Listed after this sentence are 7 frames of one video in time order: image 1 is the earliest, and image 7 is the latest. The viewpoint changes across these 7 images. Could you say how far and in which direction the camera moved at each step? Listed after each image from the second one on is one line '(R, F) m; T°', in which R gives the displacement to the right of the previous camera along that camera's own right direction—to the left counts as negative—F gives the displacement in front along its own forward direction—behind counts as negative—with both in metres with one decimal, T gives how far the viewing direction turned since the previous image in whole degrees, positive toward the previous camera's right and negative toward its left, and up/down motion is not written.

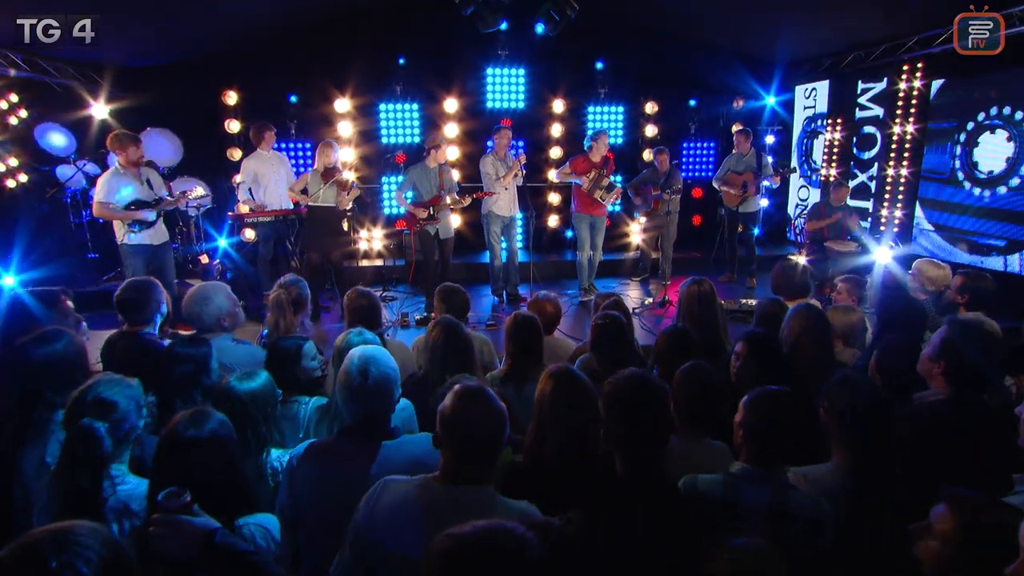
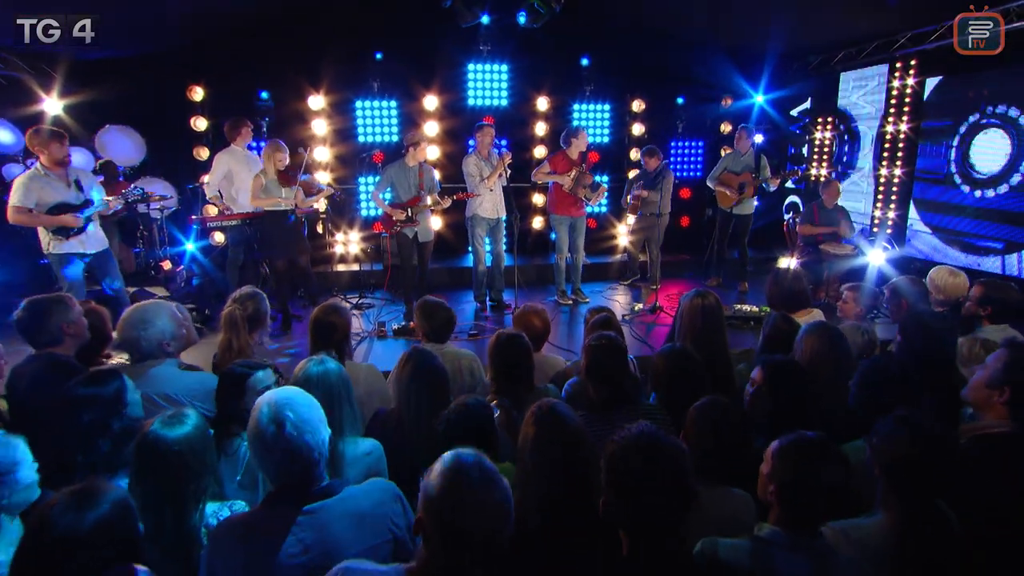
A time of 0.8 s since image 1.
(0.0, +0.3) m; +2°
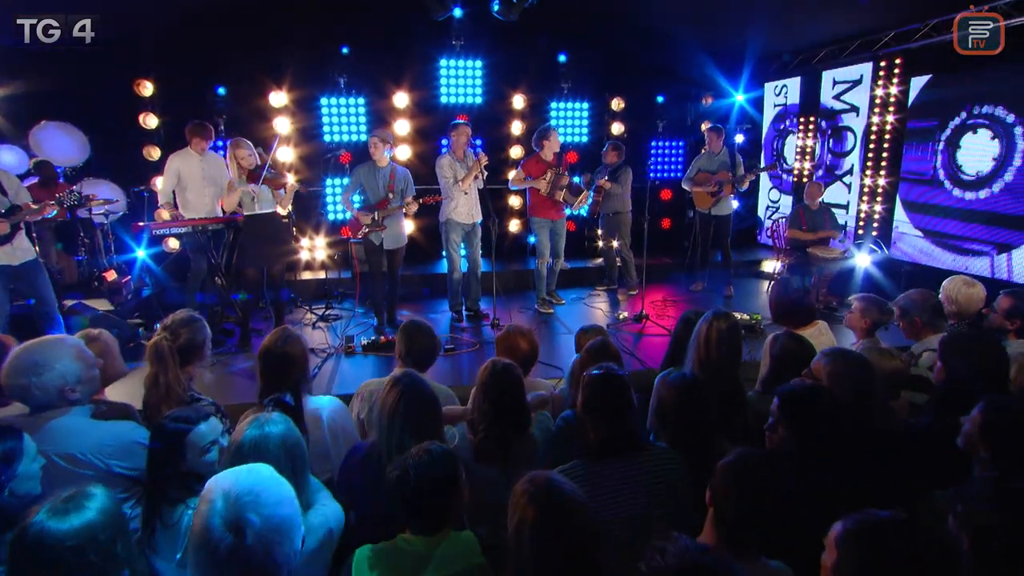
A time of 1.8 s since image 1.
(0.0, +0.4) m; +3°
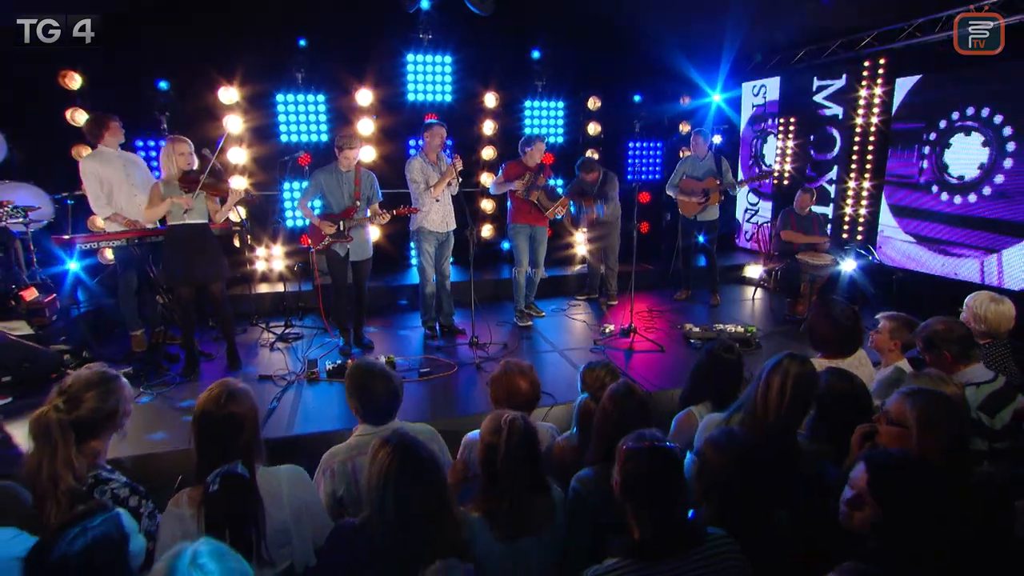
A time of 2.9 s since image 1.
(-0.1, +0.5) m; +4°
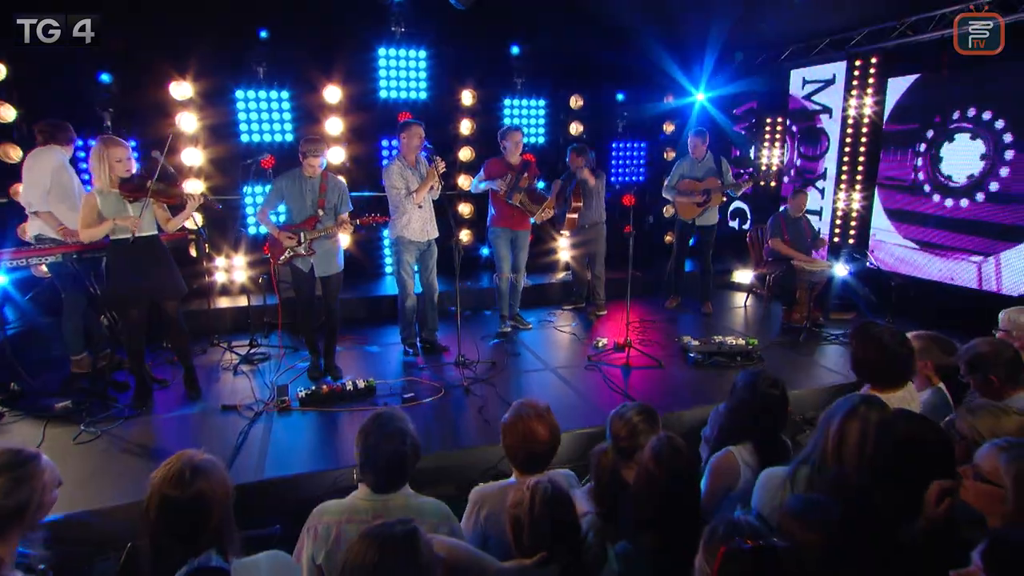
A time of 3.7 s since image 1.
(-0.2, +0.4) m; +3°
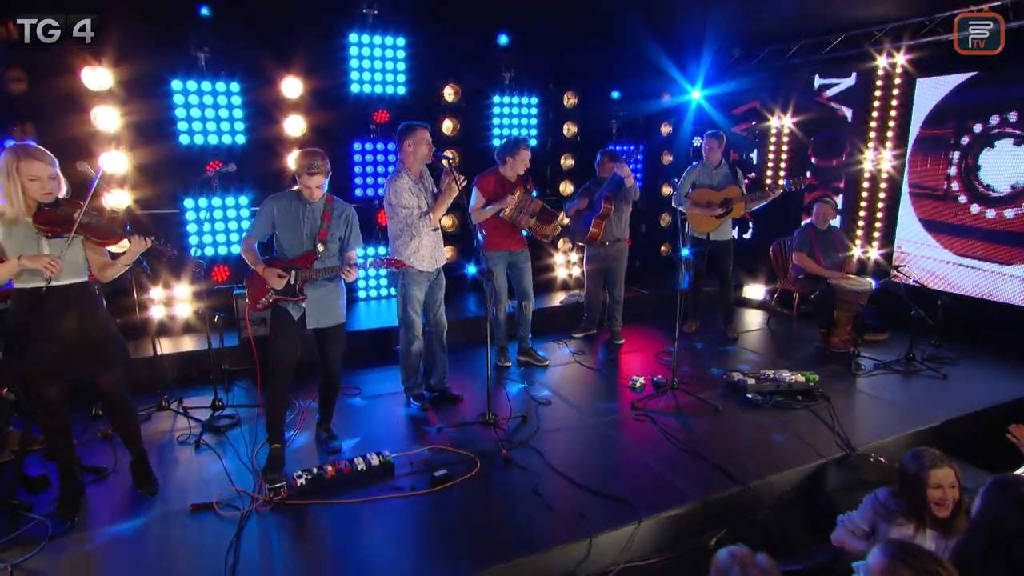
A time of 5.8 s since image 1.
(-0.7, +0.9) m; +7°
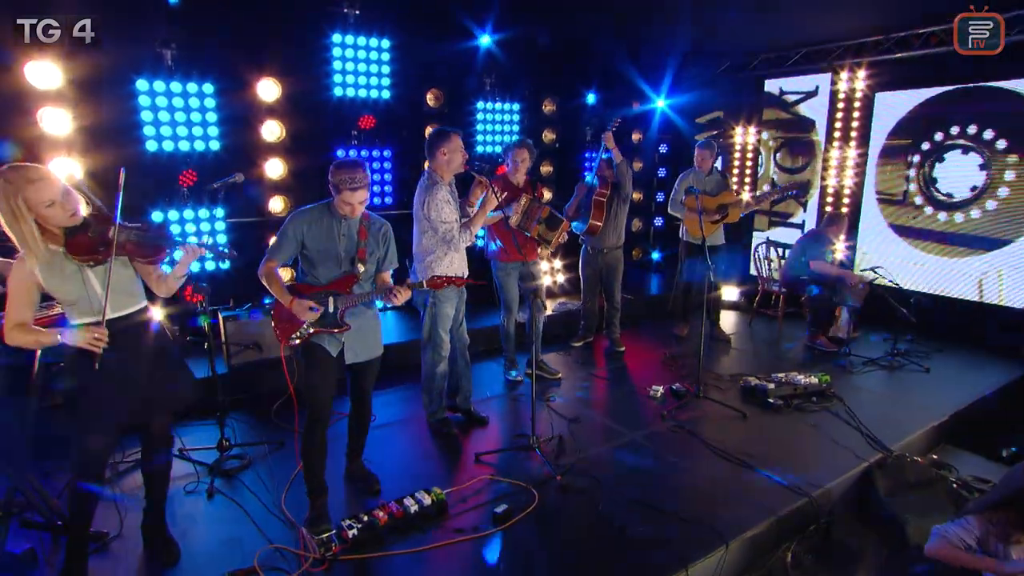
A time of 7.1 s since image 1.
(-0.8, +0.2) m; +9°
